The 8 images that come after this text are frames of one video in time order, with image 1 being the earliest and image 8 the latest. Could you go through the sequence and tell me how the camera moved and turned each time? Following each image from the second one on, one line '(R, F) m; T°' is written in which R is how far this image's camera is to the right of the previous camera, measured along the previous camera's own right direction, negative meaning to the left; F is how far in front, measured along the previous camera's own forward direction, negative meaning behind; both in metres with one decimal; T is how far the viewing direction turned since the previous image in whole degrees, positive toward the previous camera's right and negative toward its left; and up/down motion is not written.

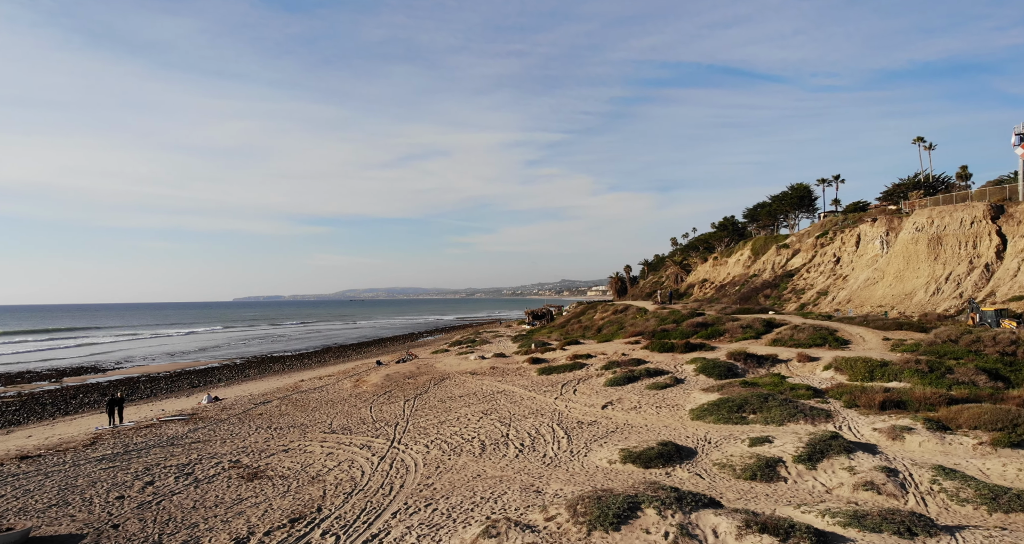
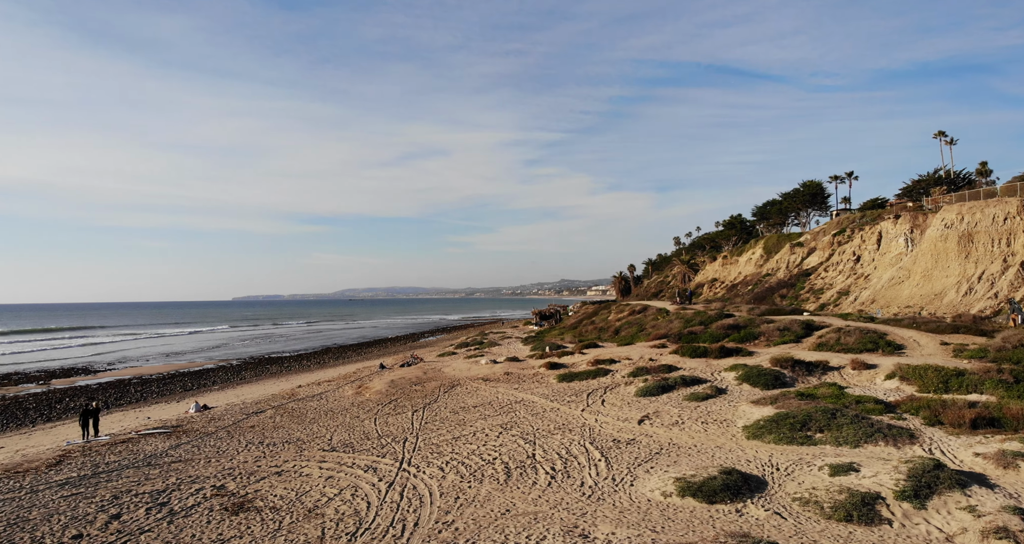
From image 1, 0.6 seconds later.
(-0.8, +2.7) m; 0°
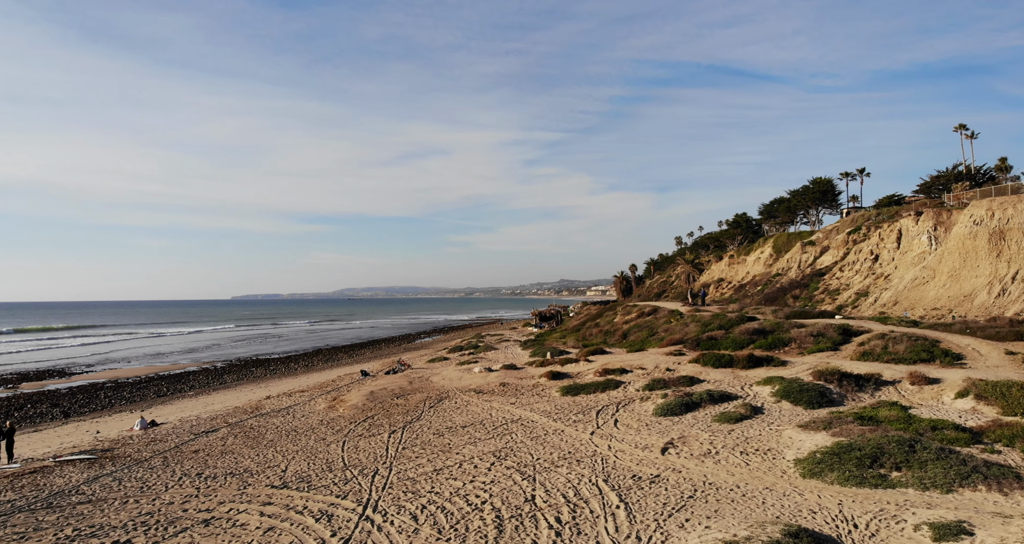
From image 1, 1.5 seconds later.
(+0.1, +3.7) m; 0°
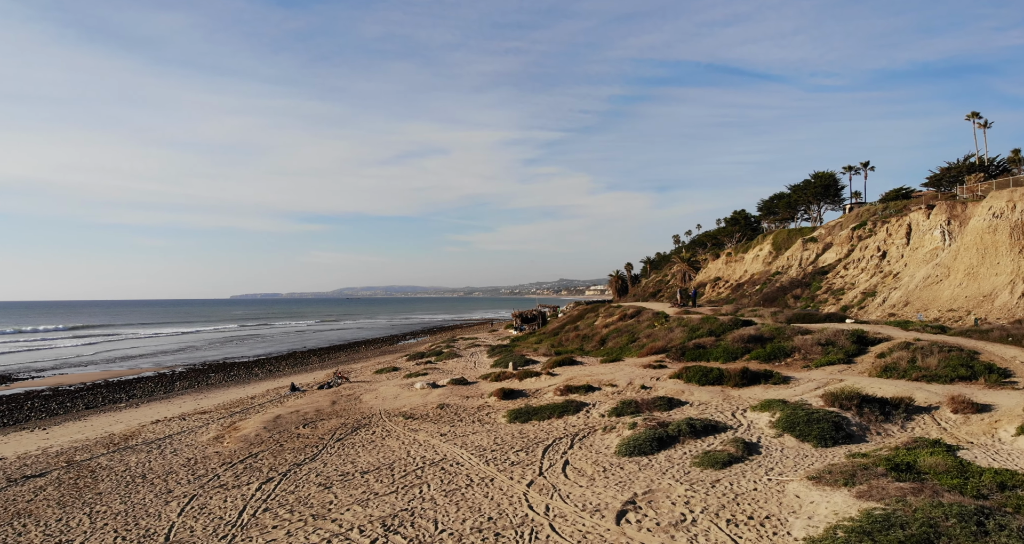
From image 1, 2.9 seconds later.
(+1.9, +4.8) m; 0°
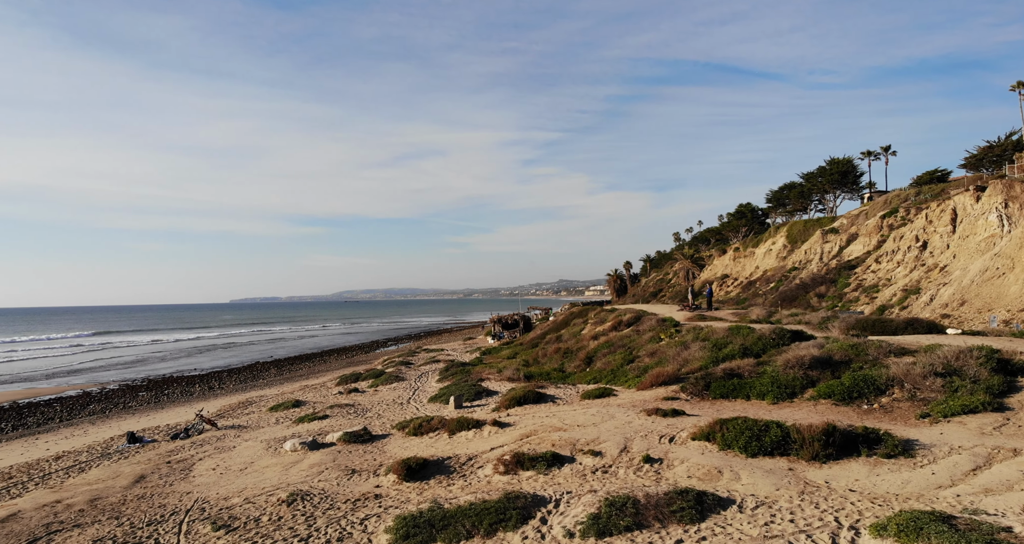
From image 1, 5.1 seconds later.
(+1.8, +8.8) m; 0°
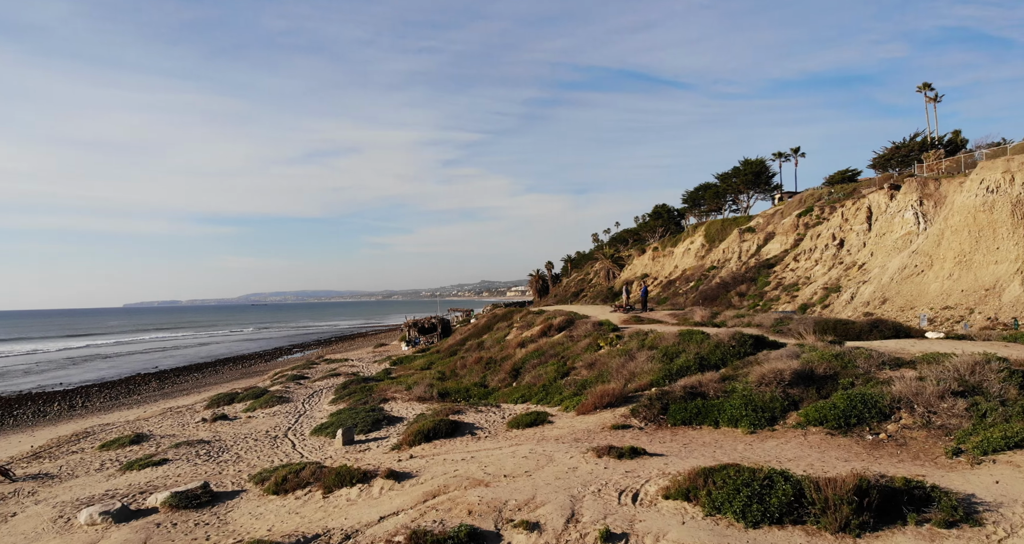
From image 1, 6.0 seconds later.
(+0.3, +3.9) m; +7°
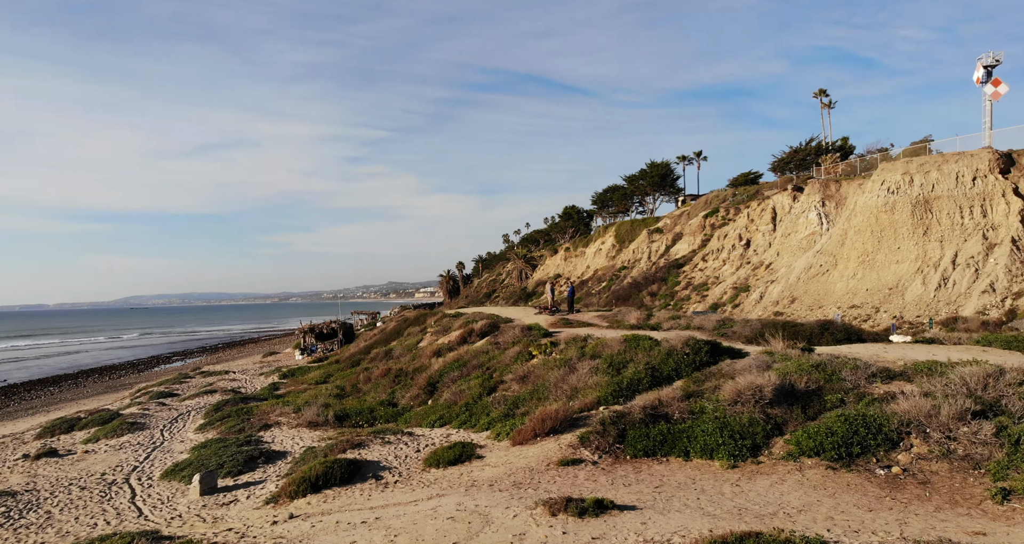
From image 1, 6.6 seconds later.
(-0.2, +2.9) m; +9°
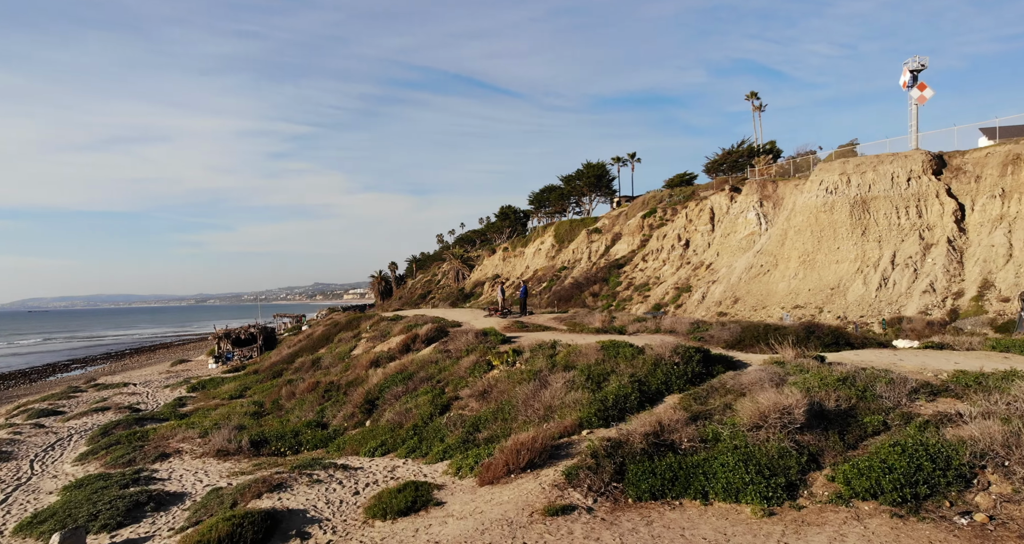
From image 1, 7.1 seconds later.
(-0.5, +2.4) m; +6°
